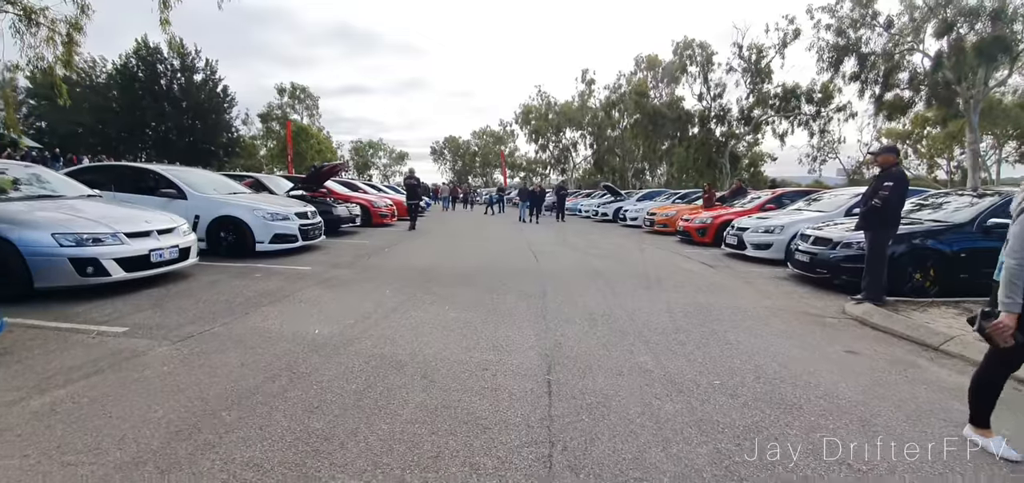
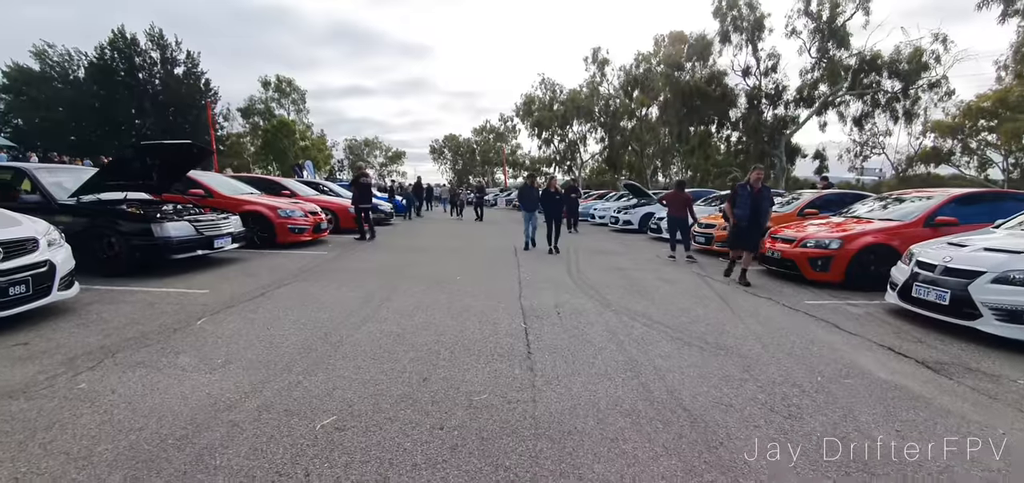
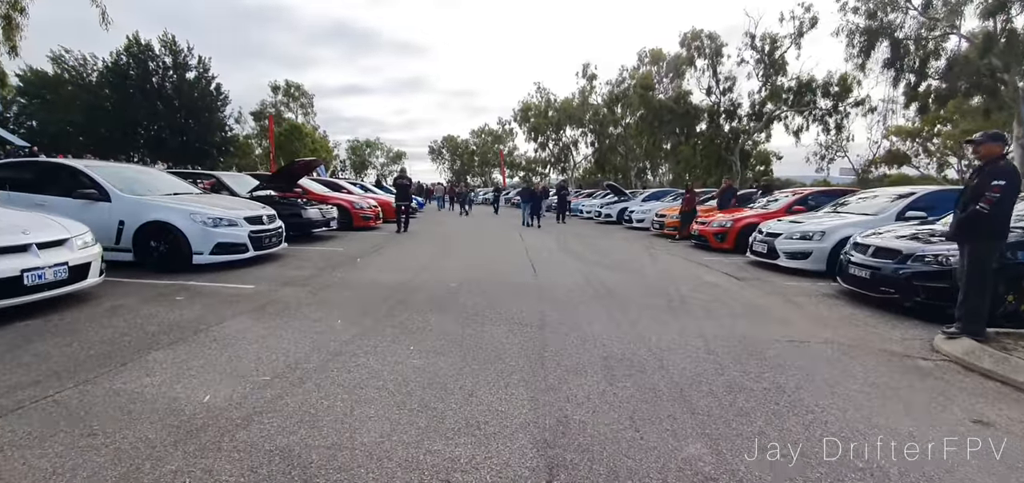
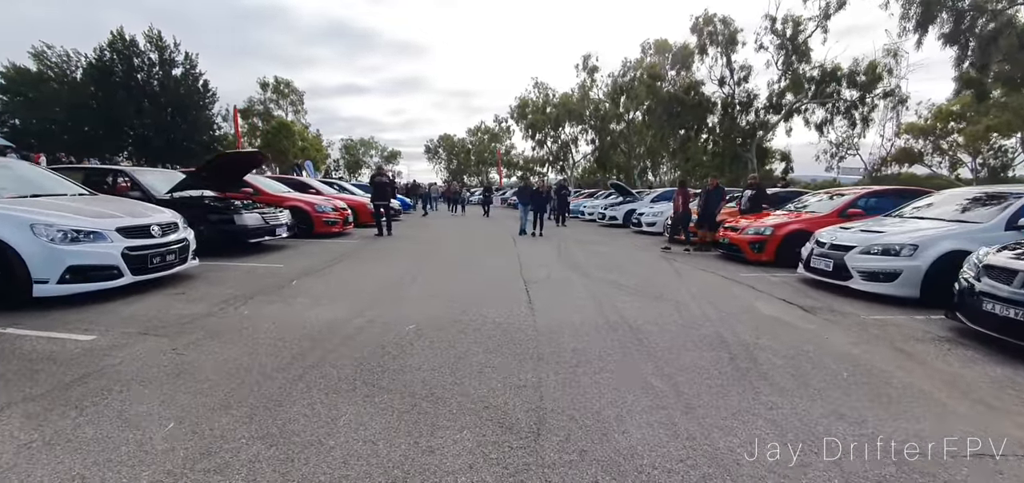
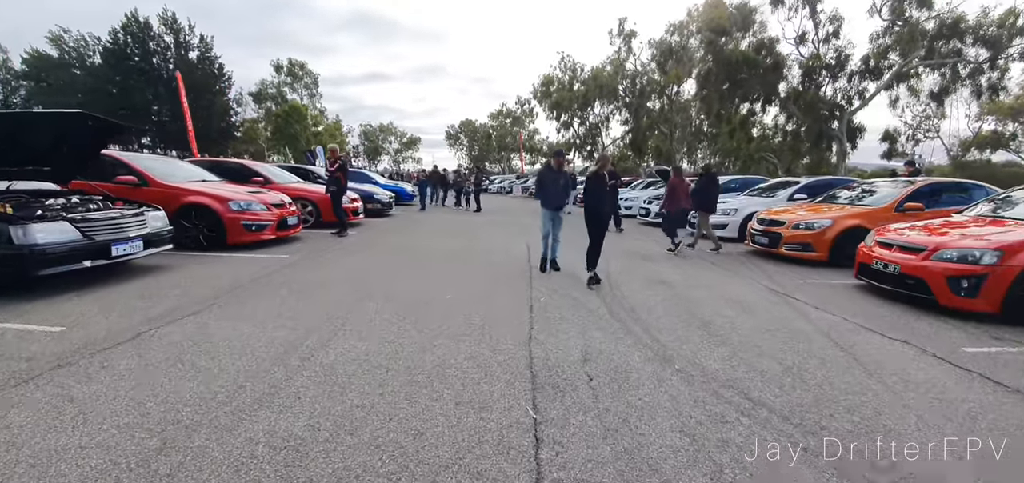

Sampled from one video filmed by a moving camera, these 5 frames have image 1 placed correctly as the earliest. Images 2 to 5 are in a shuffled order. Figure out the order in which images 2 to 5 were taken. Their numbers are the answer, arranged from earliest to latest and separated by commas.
3, 4, 2, 5
